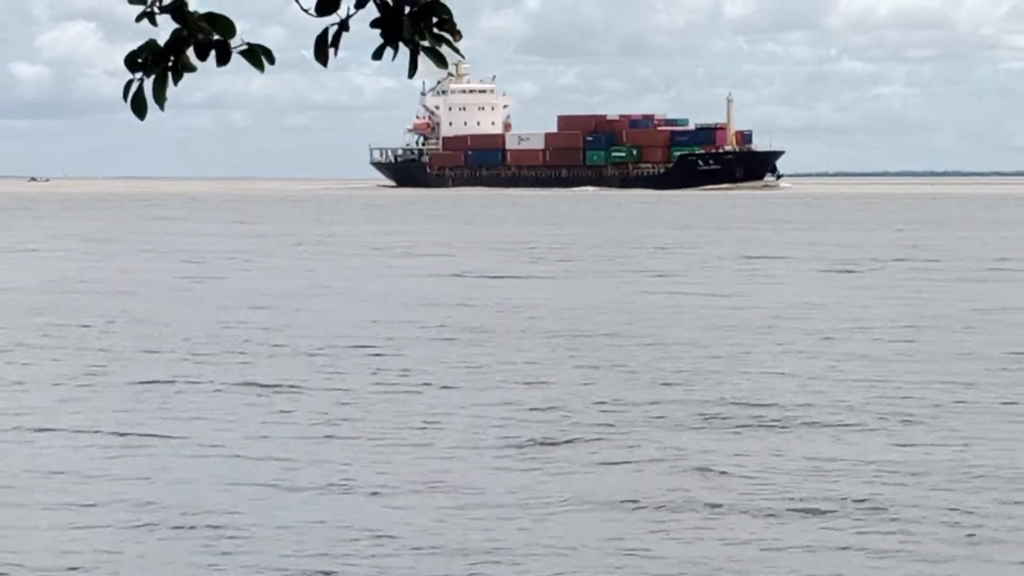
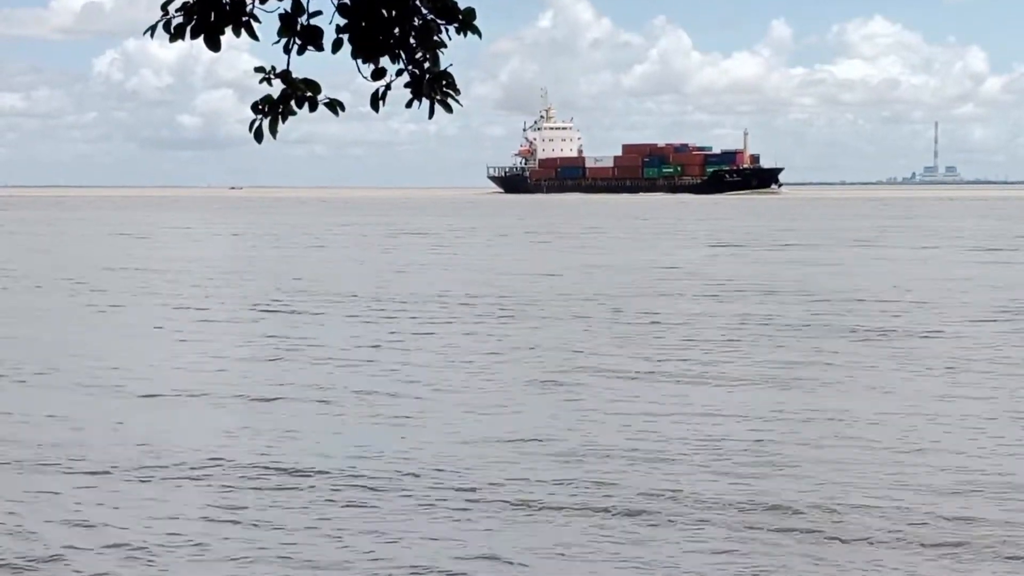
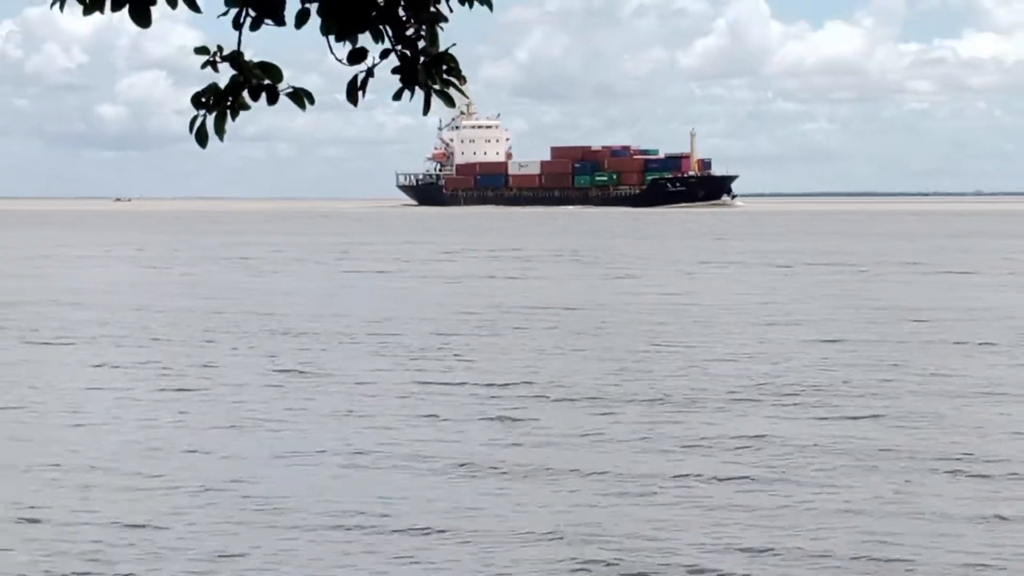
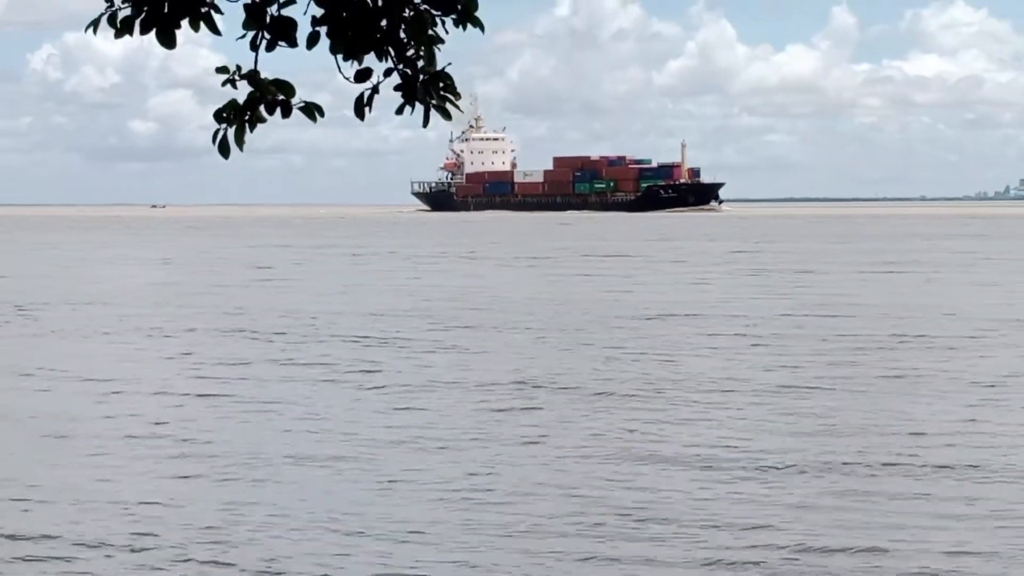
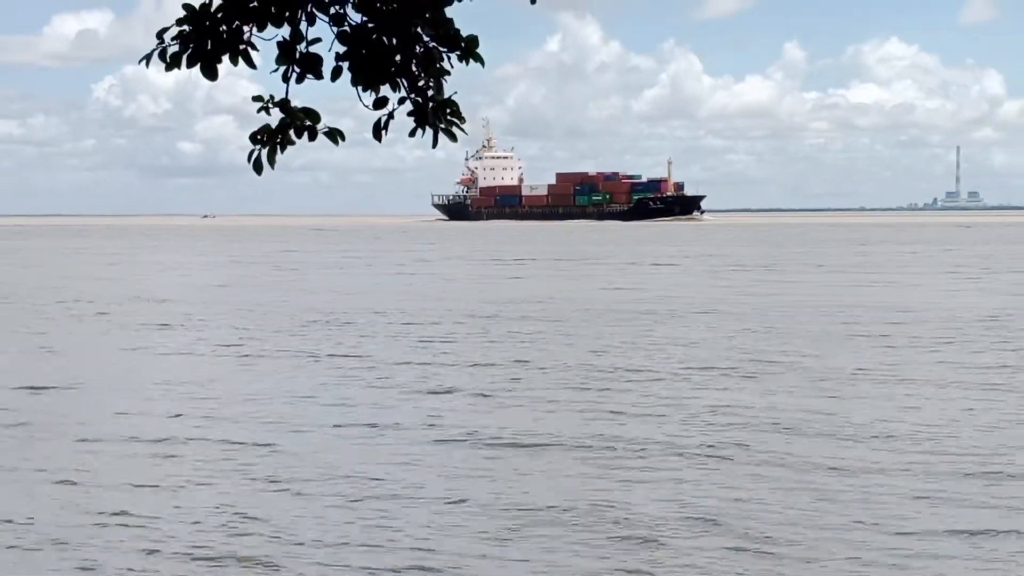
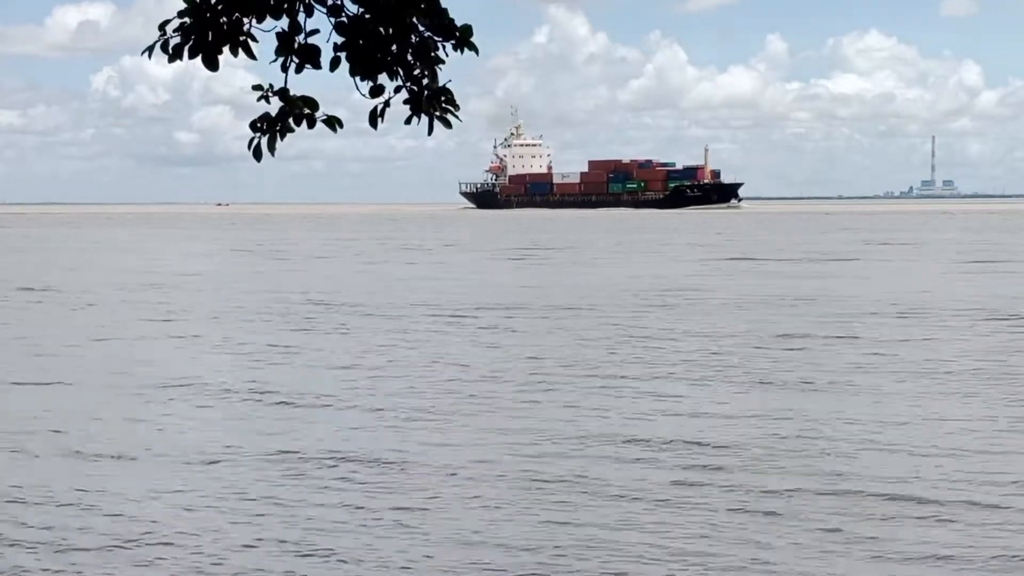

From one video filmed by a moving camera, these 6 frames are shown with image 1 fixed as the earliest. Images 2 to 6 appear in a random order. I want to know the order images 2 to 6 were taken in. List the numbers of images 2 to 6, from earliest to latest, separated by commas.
3, 4, 5, 6, 2
